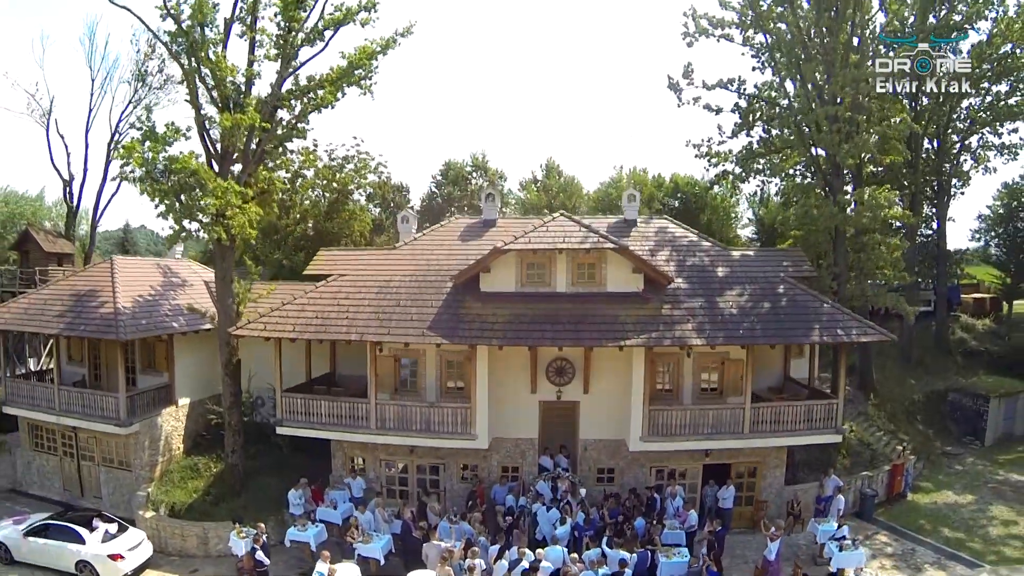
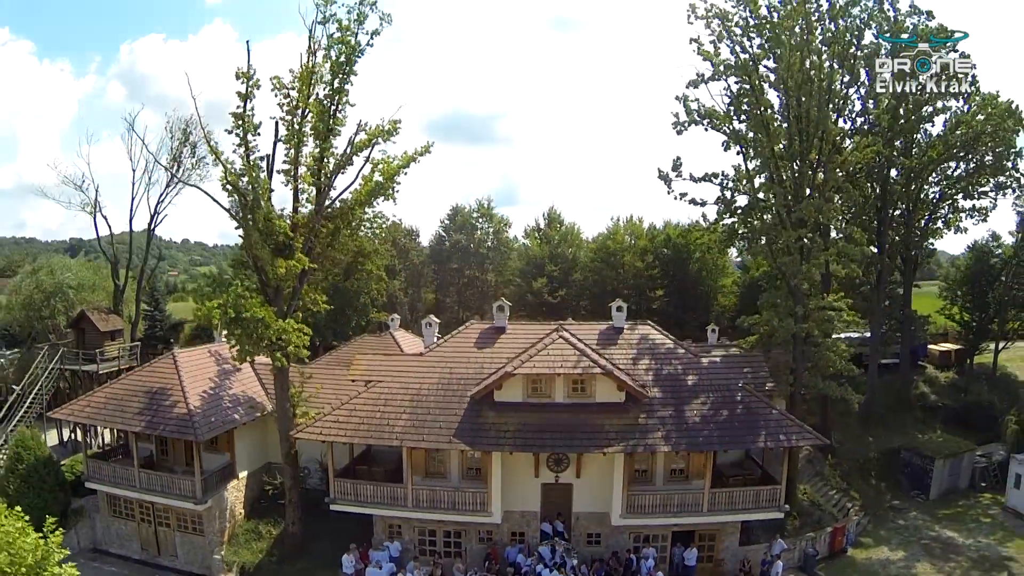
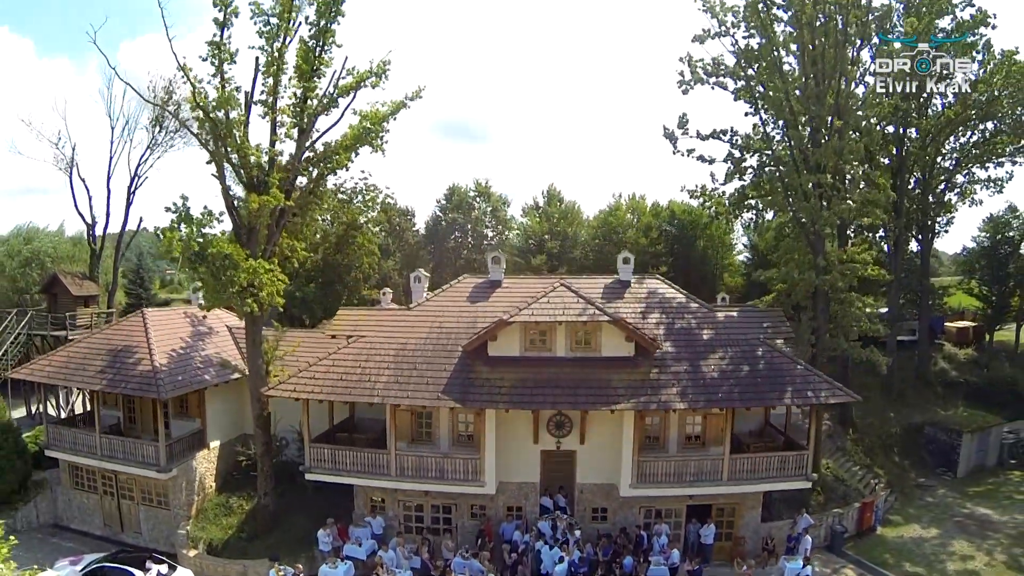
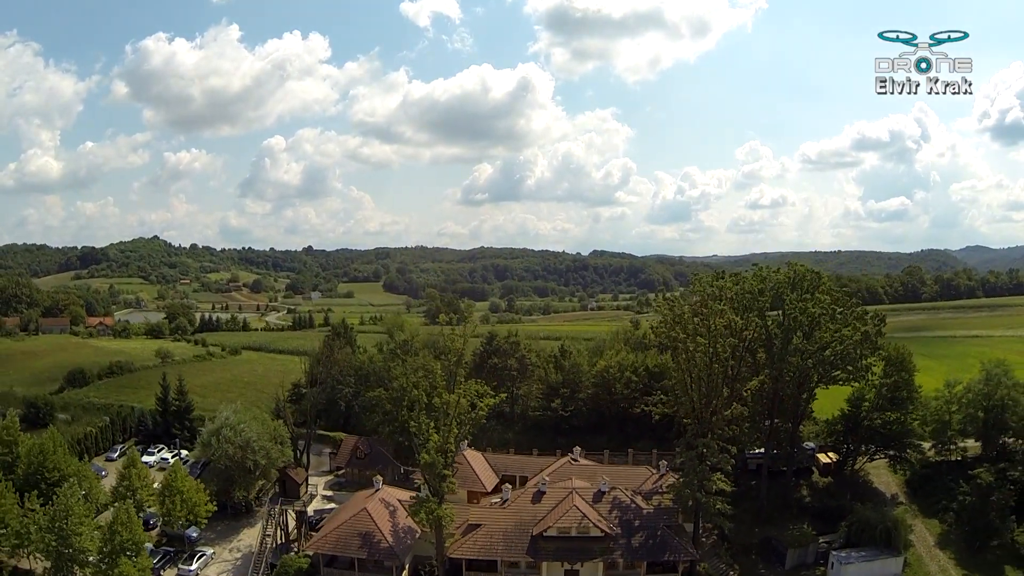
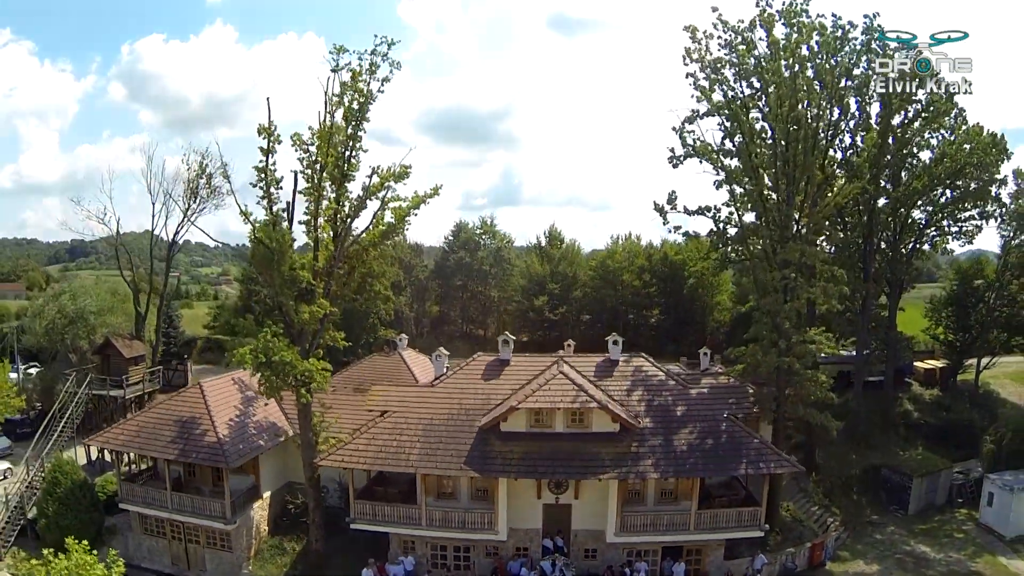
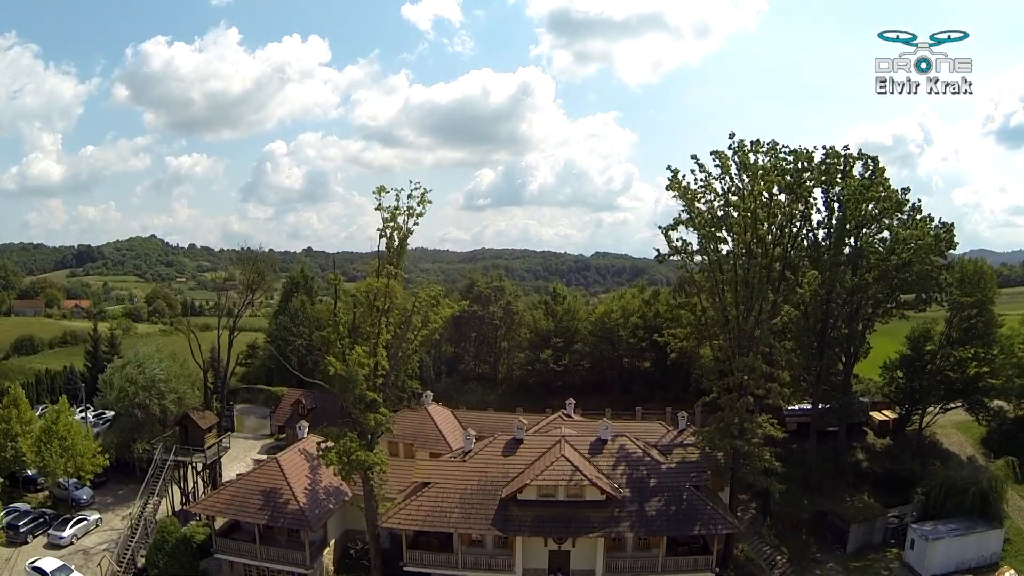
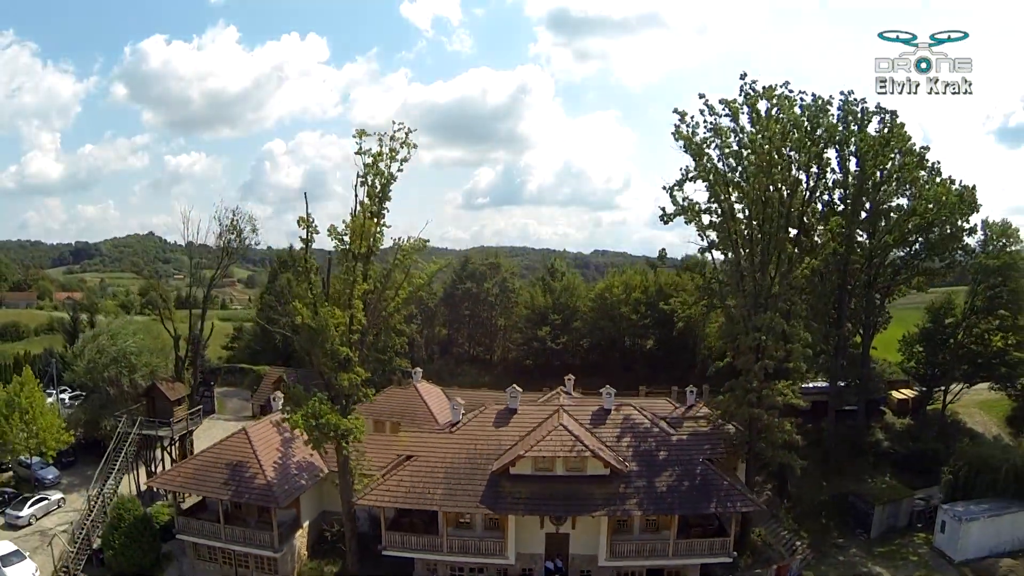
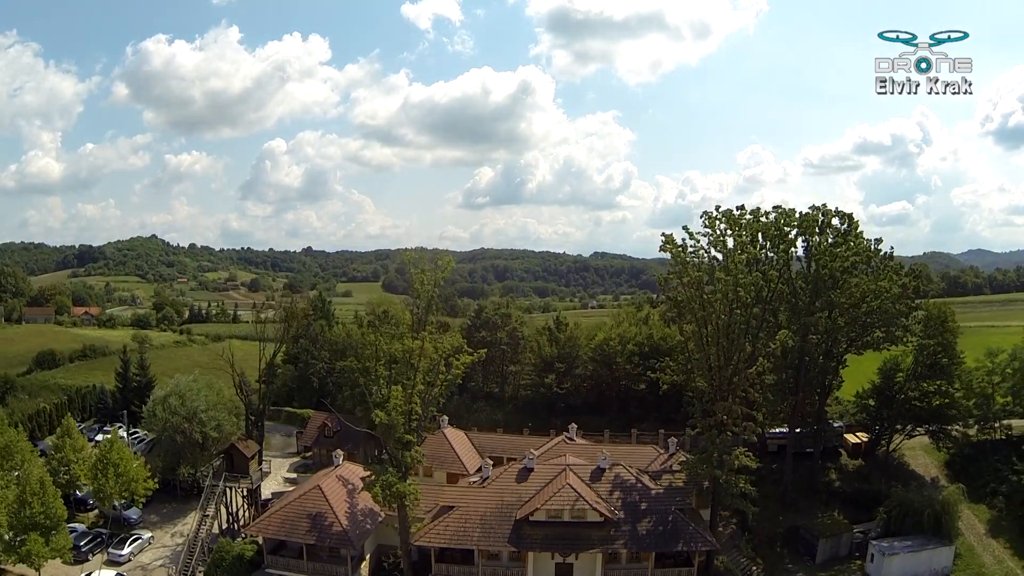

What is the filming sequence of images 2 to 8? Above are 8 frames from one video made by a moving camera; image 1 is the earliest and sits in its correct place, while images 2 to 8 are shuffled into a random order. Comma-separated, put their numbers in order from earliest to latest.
3, 2, 5, 7, 6, 8, 4
